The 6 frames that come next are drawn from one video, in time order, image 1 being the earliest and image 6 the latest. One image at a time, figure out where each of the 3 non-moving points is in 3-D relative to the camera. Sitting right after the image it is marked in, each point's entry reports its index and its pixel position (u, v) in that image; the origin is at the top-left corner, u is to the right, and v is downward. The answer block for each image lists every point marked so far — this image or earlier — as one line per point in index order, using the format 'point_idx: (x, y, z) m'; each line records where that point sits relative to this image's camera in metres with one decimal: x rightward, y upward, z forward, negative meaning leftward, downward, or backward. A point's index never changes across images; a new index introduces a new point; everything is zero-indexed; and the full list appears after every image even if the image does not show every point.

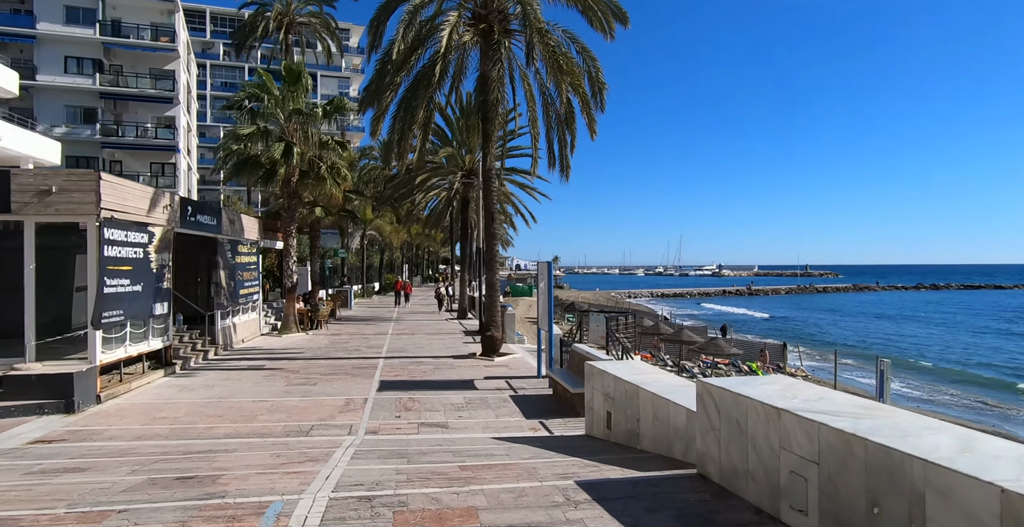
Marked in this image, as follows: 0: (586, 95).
0: (+2.3, +5.0, +17.0) m
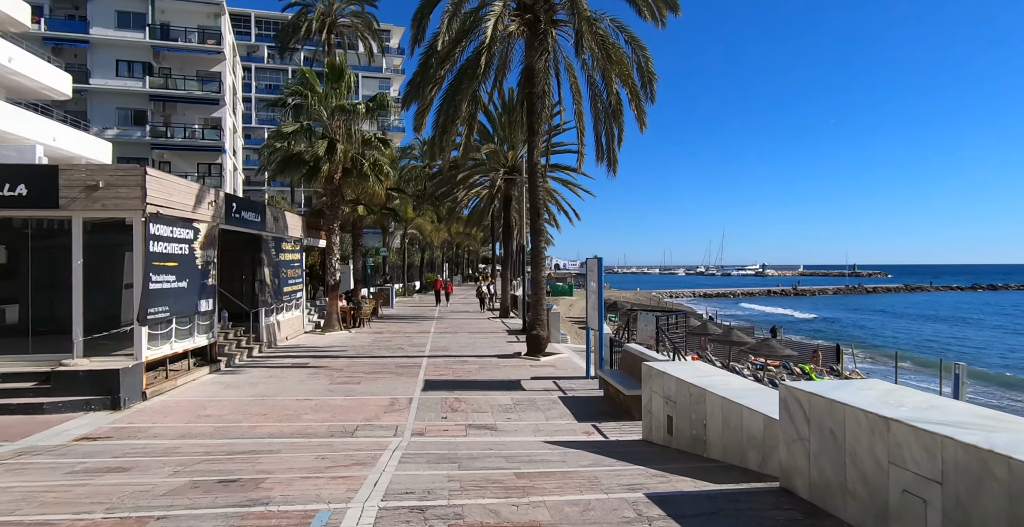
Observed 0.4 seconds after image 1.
0: (+3.6, +5.1, +16.2) m
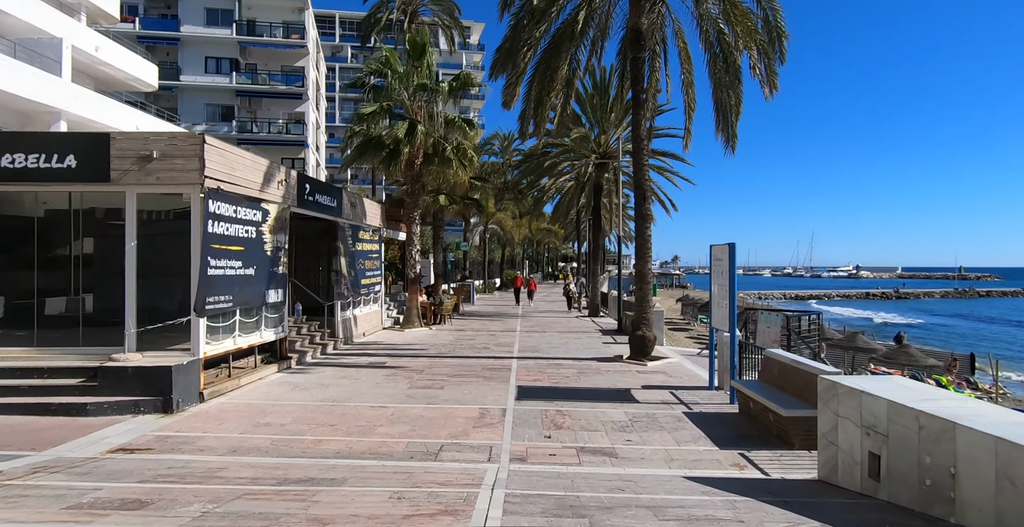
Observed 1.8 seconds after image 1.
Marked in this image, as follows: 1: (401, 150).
0: (+6.2, +5.4, +13.5) m
1: (-3.6, +3.6, +17.8) m
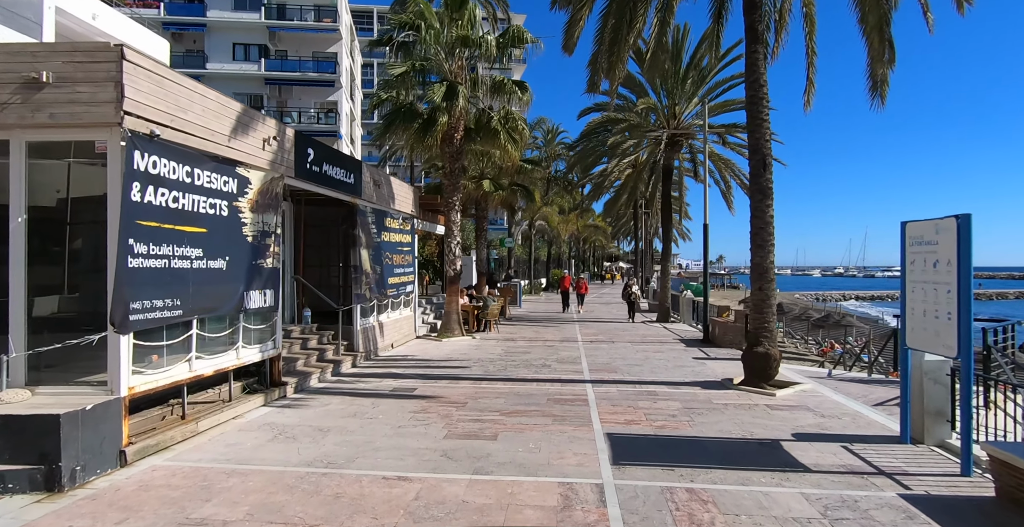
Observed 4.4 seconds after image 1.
0: (+7.4, +5.6, +9.6) m
1: (-2.0, +3.8, +14.6) m
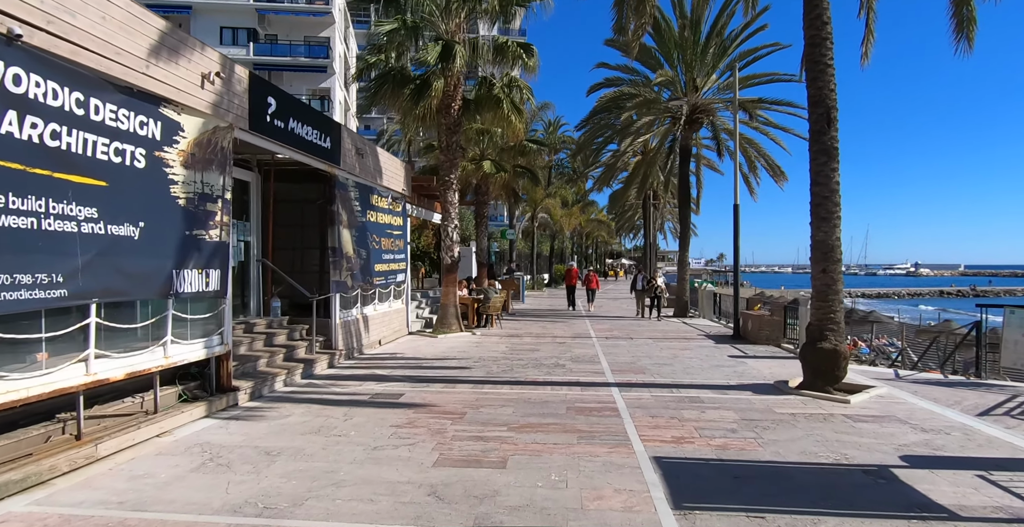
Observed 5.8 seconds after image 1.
0: (+7.5, +5.9, +7.9) m
1: (-1.9, +4.1, +12.8) m
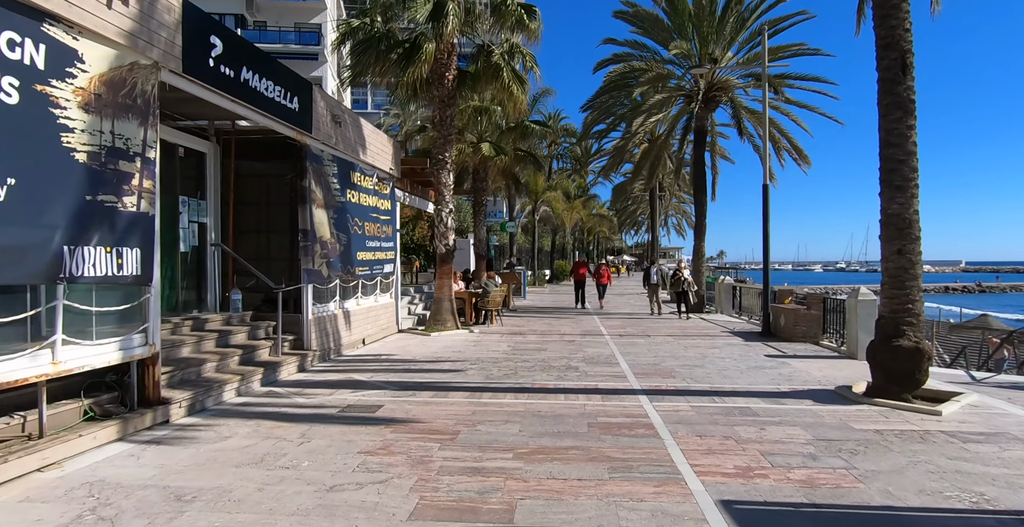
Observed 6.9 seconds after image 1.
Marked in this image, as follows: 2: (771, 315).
0: (+7.6, +6.2, +6.4) m
1: (-1.8, +4.3, +11.3) m
2: (+5.7, -1.1, +12.1) m
